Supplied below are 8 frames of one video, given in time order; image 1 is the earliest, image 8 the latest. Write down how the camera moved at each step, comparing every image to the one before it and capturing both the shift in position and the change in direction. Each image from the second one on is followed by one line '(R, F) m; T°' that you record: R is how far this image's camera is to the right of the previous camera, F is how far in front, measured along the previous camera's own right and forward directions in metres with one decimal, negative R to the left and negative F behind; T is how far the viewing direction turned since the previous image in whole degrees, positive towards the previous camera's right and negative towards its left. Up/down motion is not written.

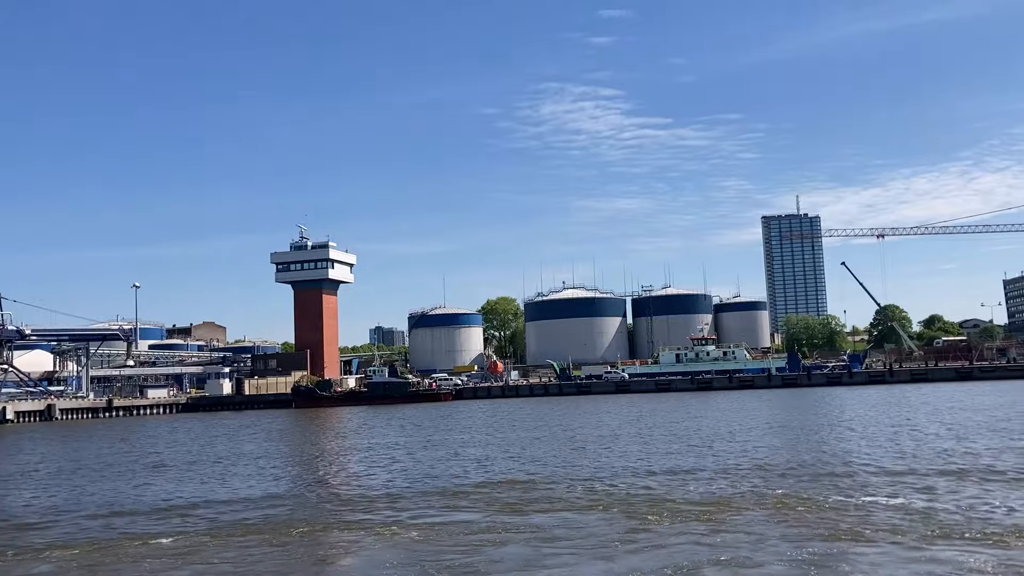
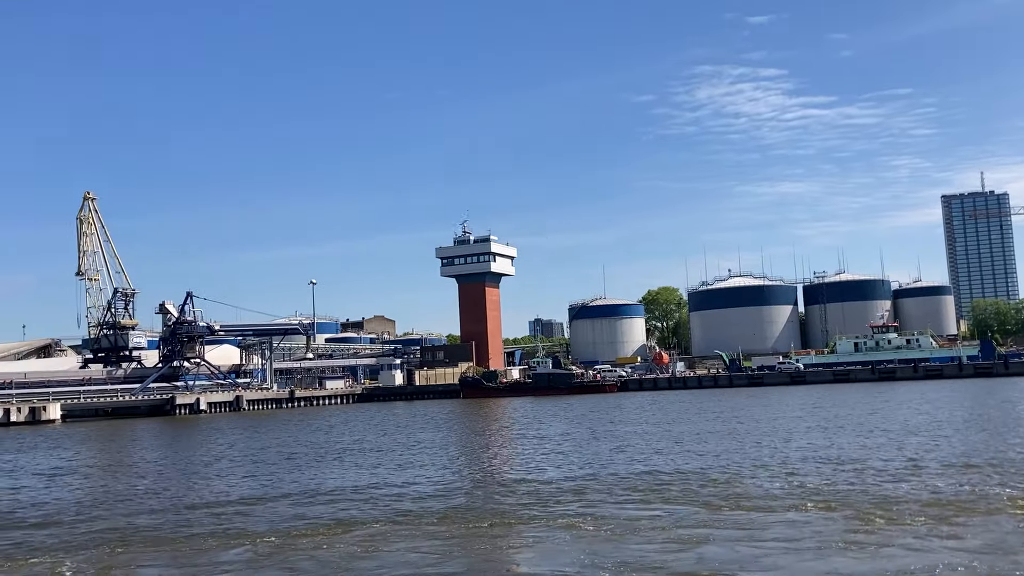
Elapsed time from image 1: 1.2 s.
(-0.4, +0.5) m; -10°
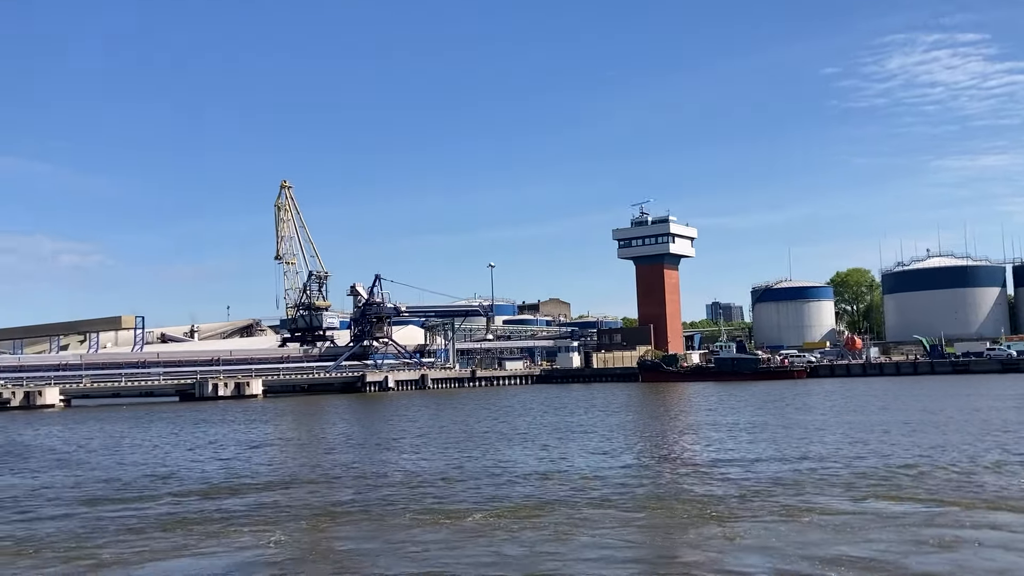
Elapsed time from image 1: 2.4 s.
(-0.4, +0.5) m; -11°
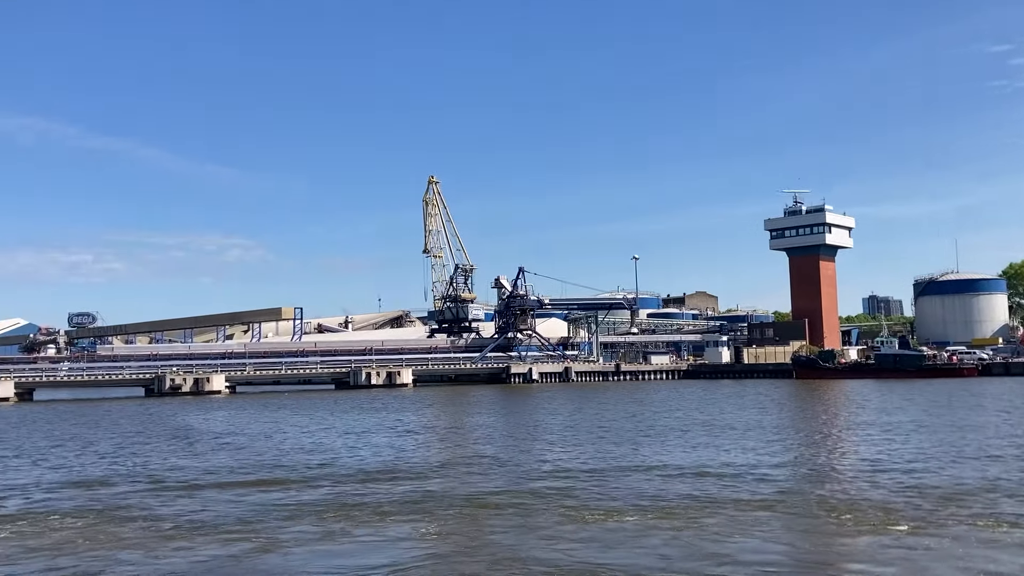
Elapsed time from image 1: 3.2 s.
(-0.1, +0.3) m; -9°
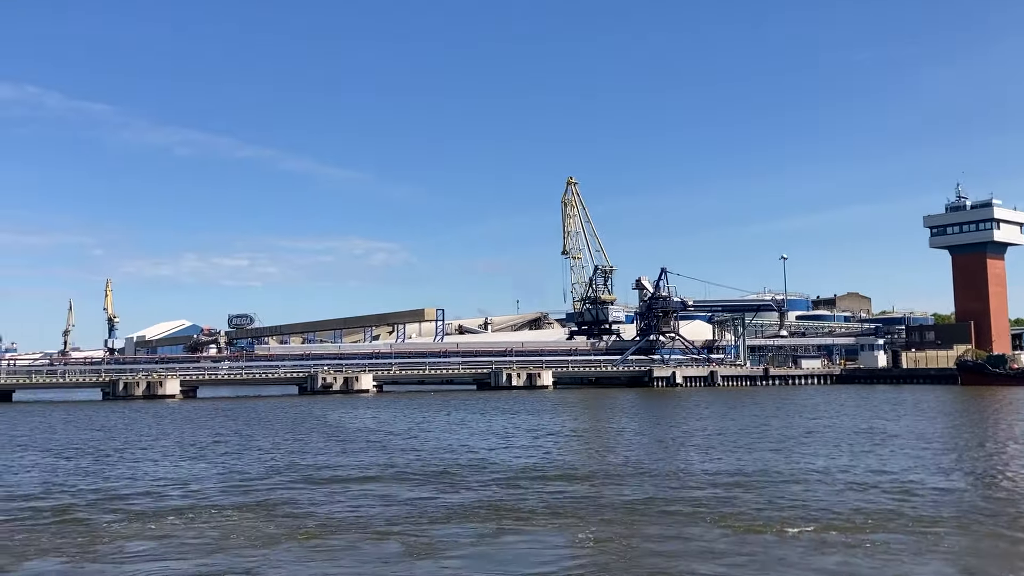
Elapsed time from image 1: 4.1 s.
(-0.2, +0.4) m; -9°
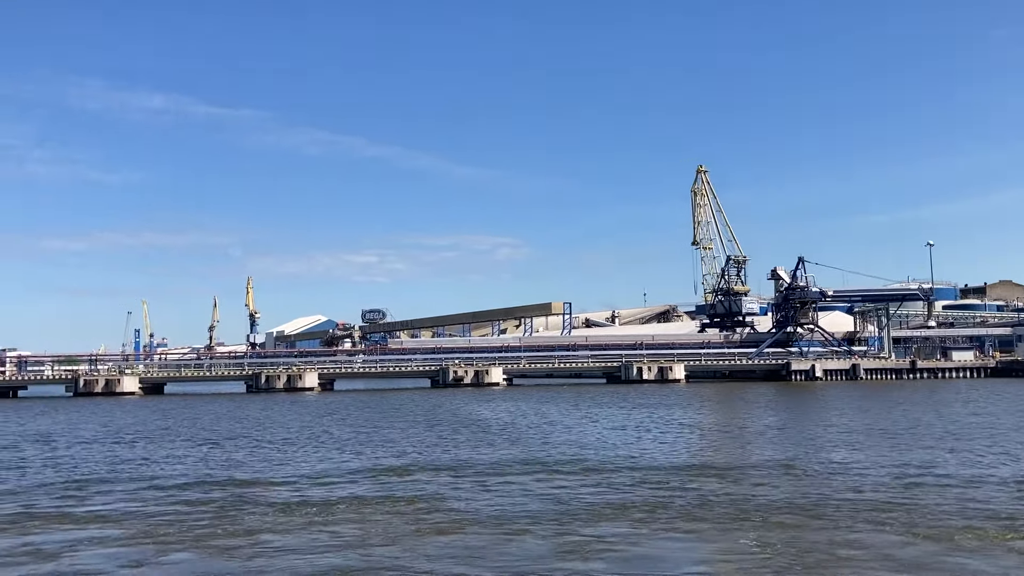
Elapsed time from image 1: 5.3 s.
(-0.2, +0.5) m; -8°
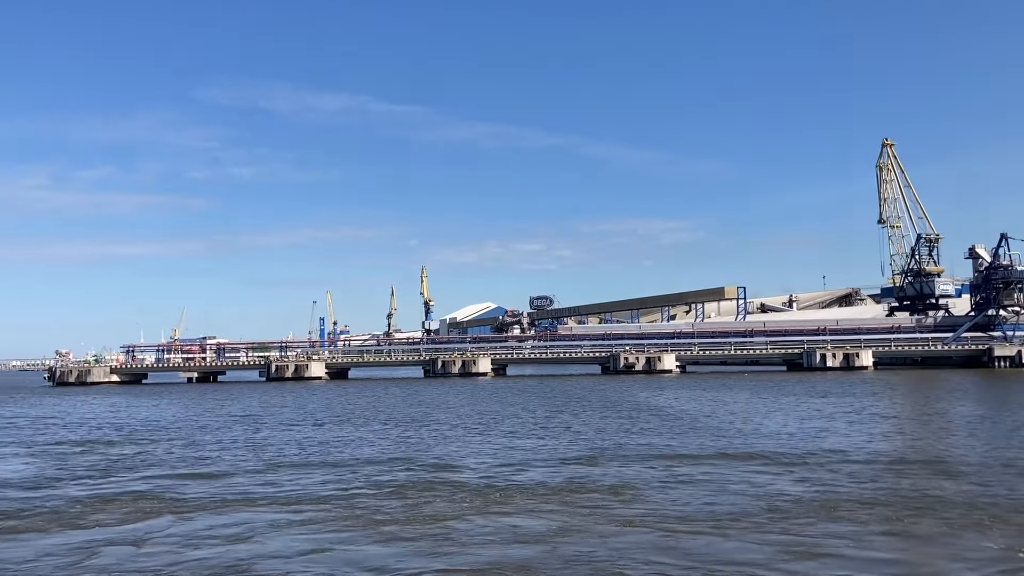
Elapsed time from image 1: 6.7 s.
(-0.3, +0.4) m; -10°
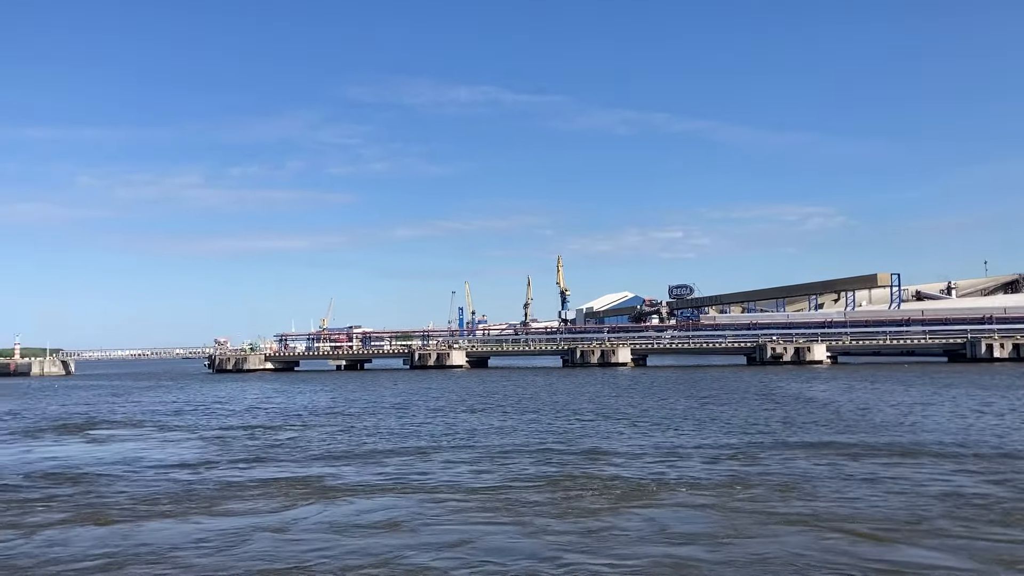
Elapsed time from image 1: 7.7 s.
(-0.2, +0.3) m; -8°
